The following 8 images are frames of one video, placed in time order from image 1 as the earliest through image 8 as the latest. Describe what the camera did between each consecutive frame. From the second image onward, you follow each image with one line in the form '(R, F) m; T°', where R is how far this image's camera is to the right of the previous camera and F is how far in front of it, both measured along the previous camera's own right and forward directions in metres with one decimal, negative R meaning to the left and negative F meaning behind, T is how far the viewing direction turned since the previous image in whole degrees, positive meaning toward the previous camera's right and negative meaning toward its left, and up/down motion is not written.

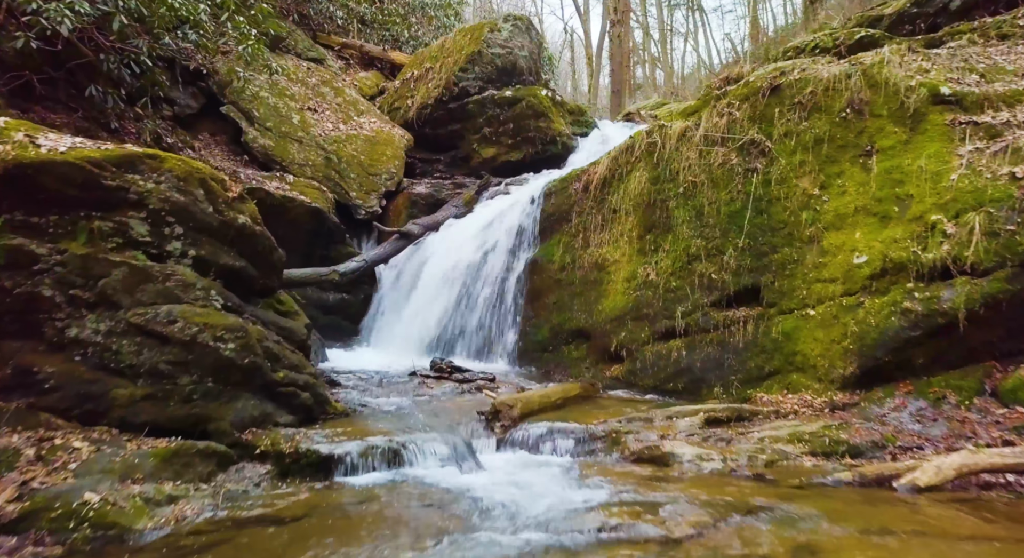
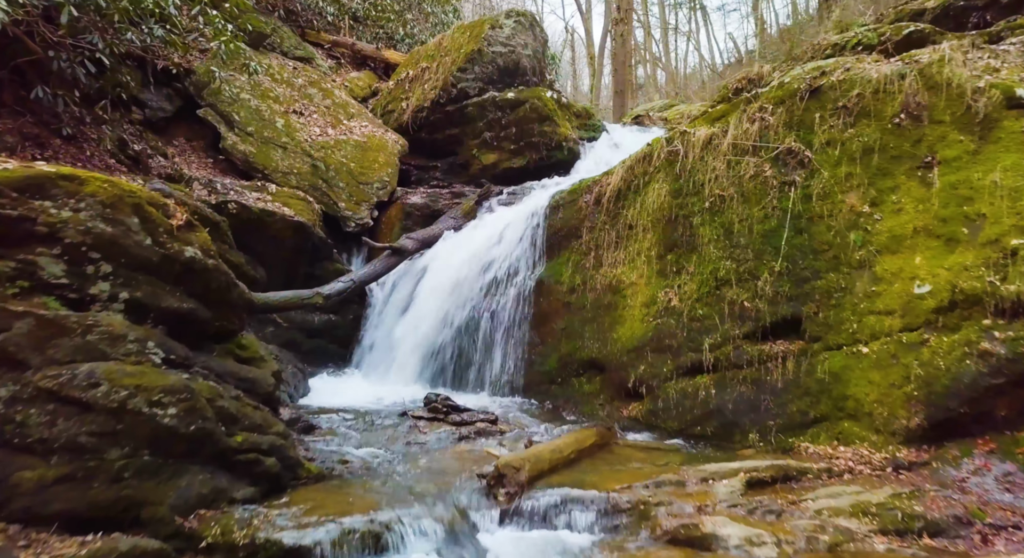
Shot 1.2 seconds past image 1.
(0.0, +0.6) m; 0°
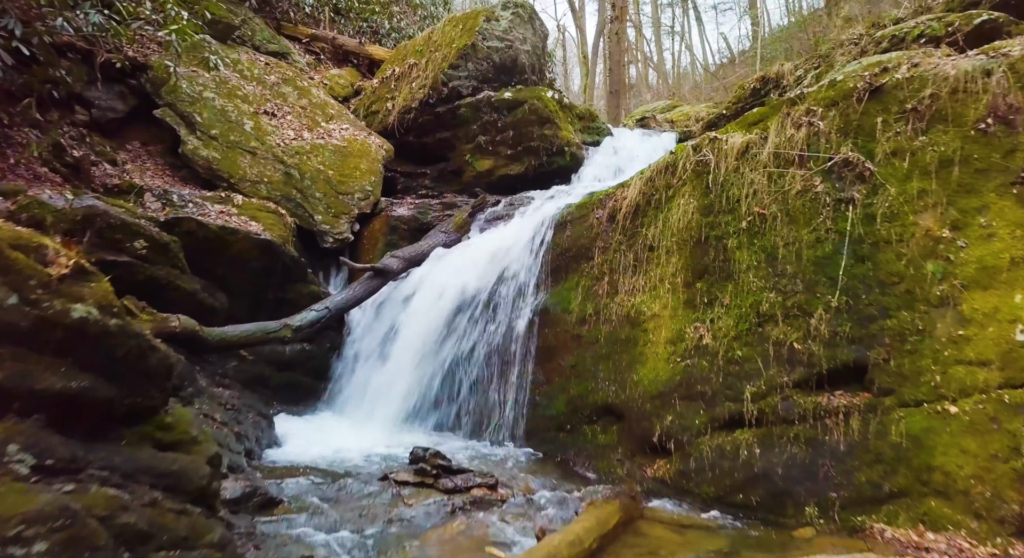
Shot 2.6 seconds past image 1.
(-0.1, +0.8) m; +1°
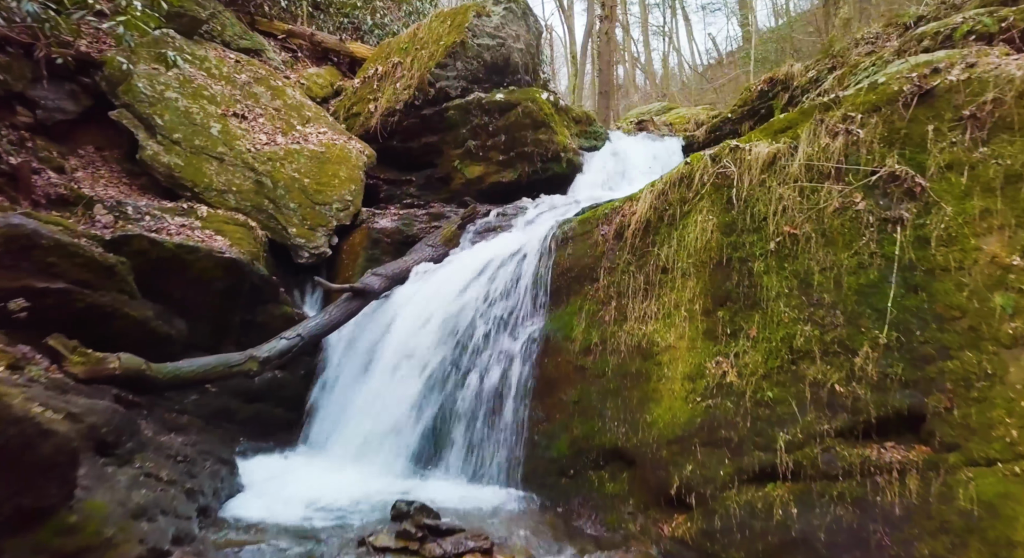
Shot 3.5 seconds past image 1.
(-0.1, +0.6) m; +1°
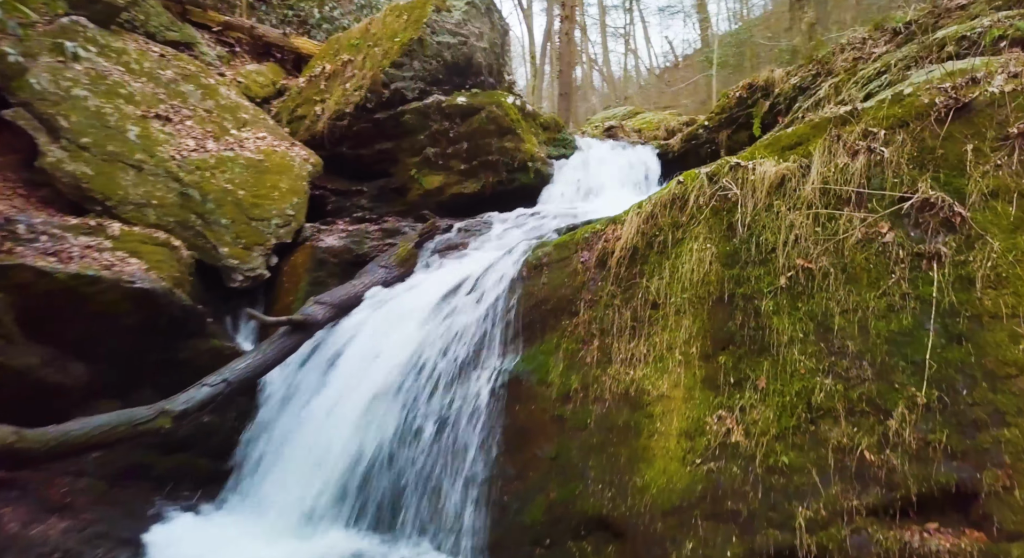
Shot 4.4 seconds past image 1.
(0.0, +0.7) m; +4°
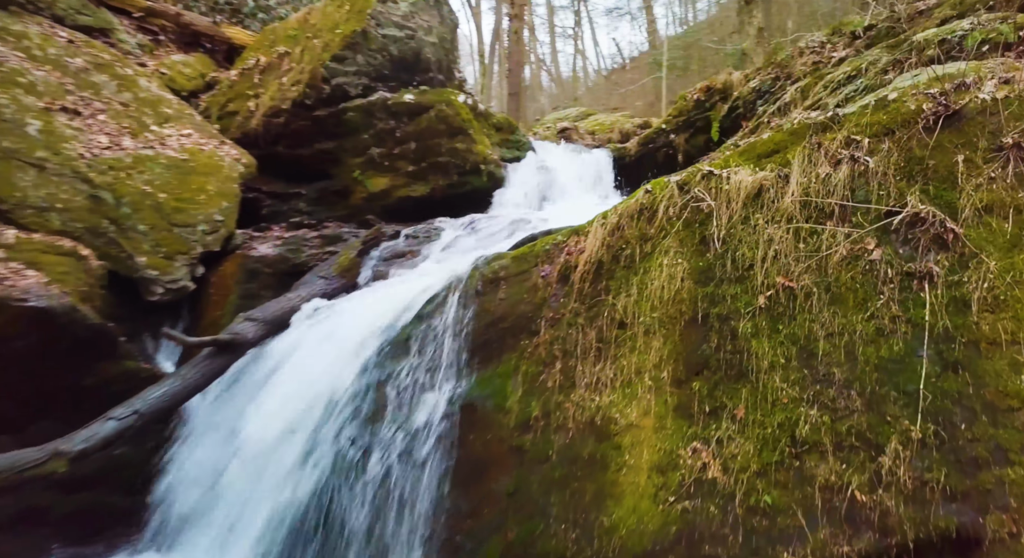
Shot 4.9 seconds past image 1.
(0.0, +0.4) m; +5°
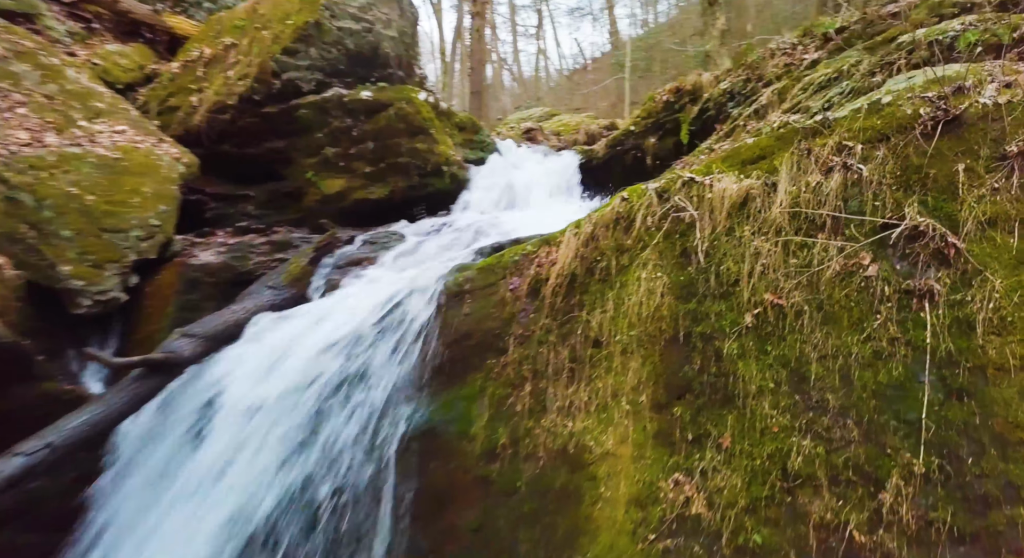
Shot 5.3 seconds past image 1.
(0.0, +0.3) m; +4°
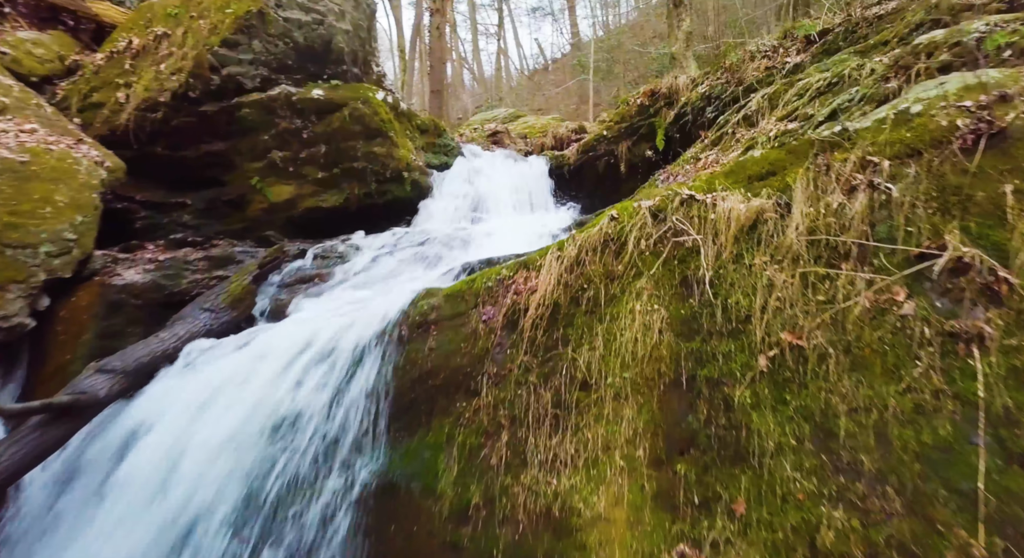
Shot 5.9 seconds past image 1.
(0.0, +0.5) m; +4°
